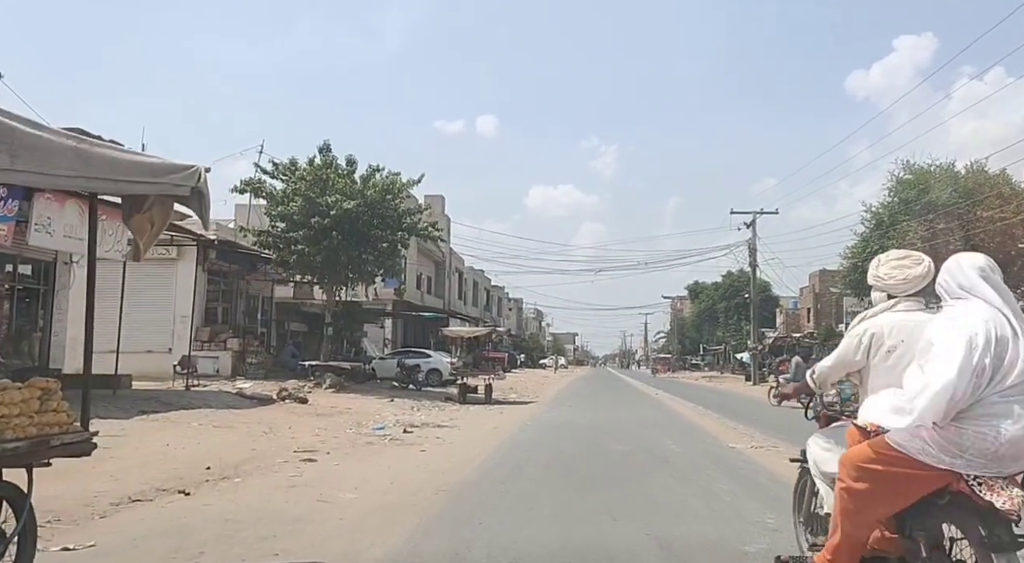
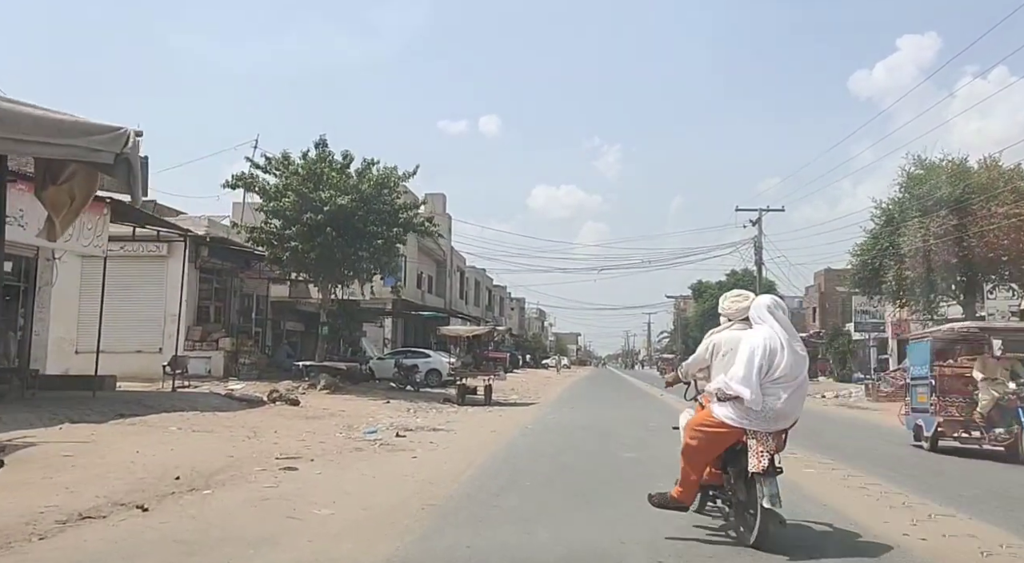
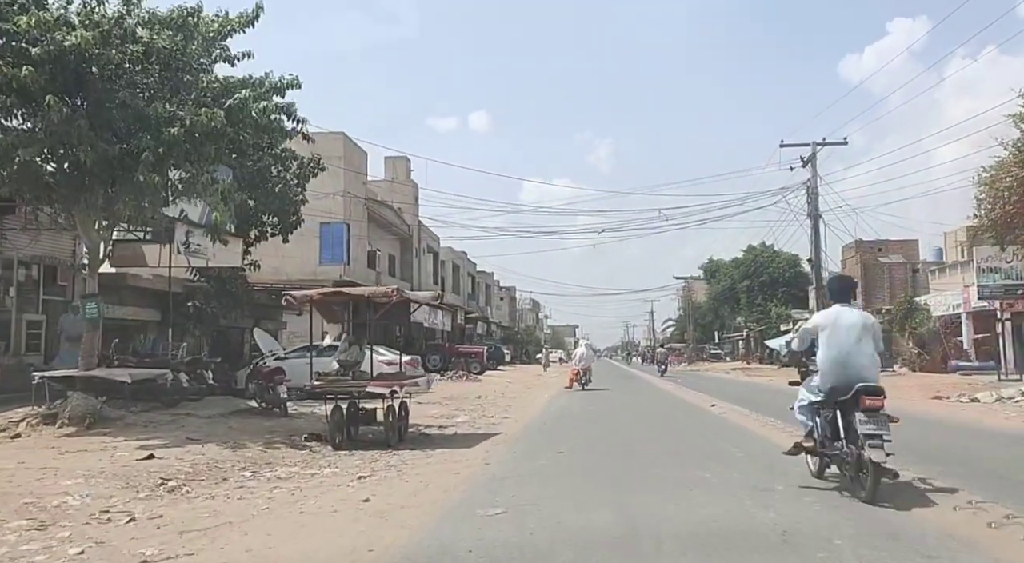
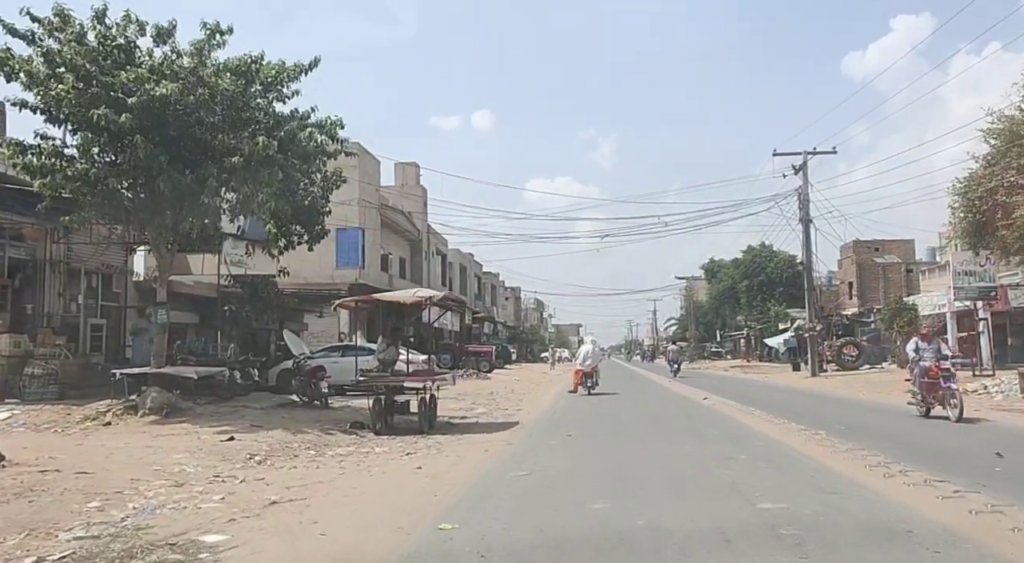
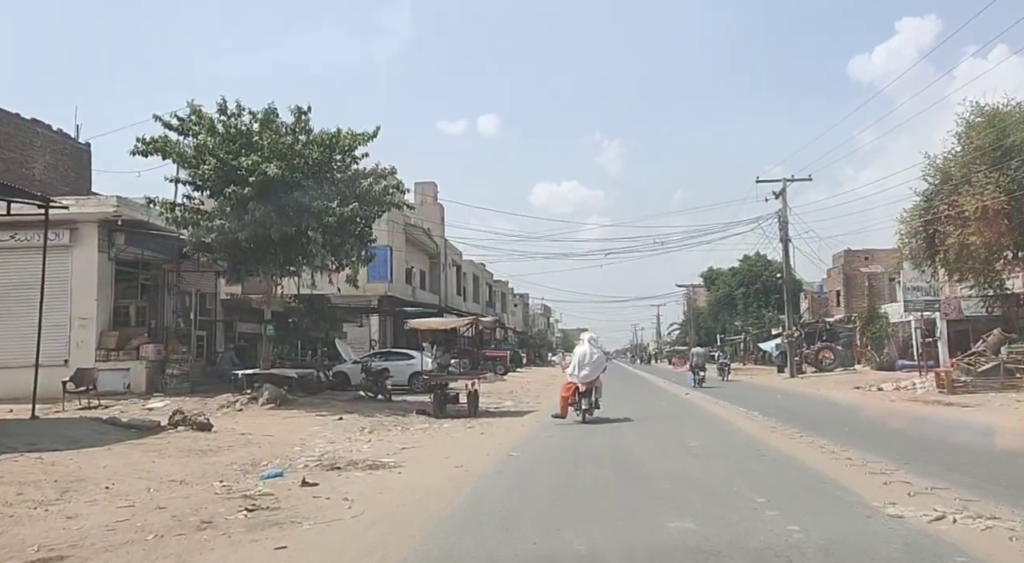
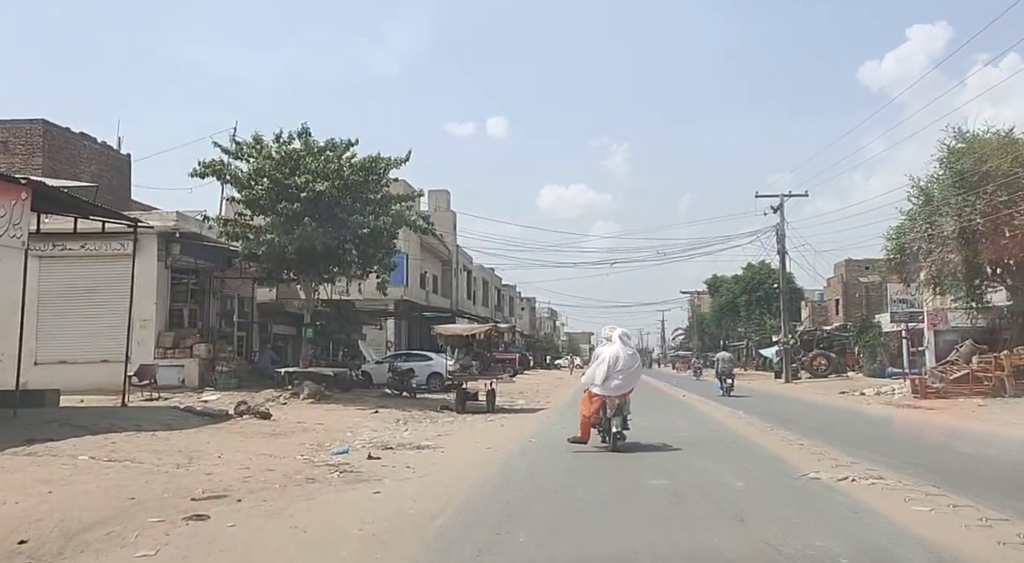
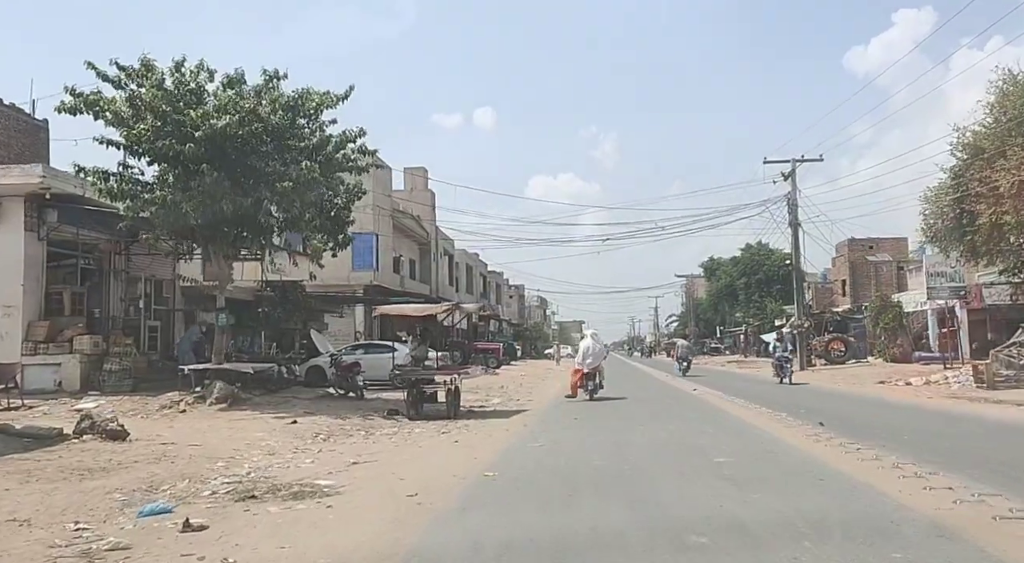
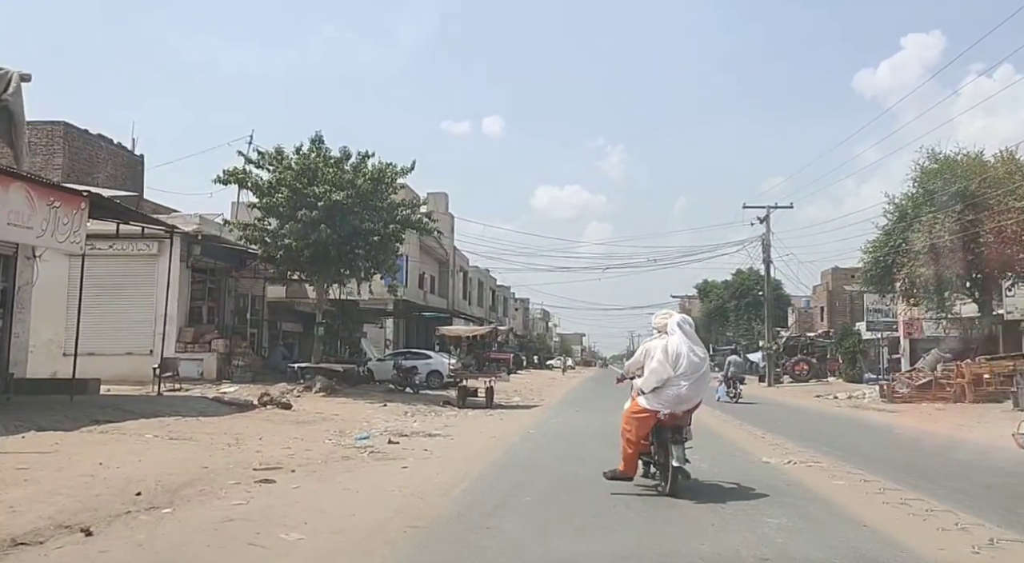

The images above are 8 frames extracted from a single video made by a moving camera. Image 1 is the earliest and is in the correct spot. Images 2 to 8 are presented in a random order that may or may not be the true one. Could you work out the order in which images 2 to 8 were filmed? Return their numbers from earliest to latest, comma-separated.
2, 8, 6, 5, 7, 4, 3
